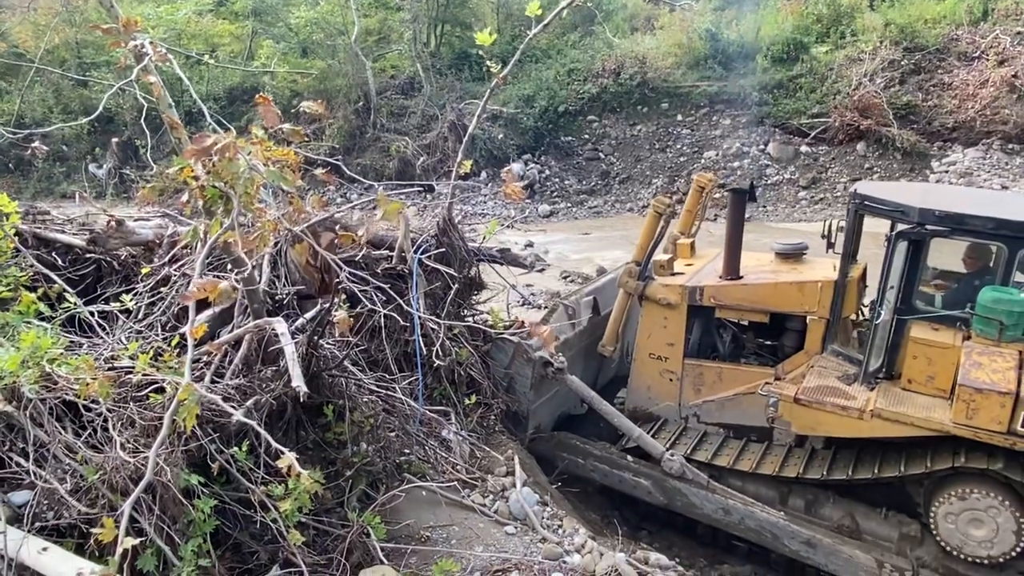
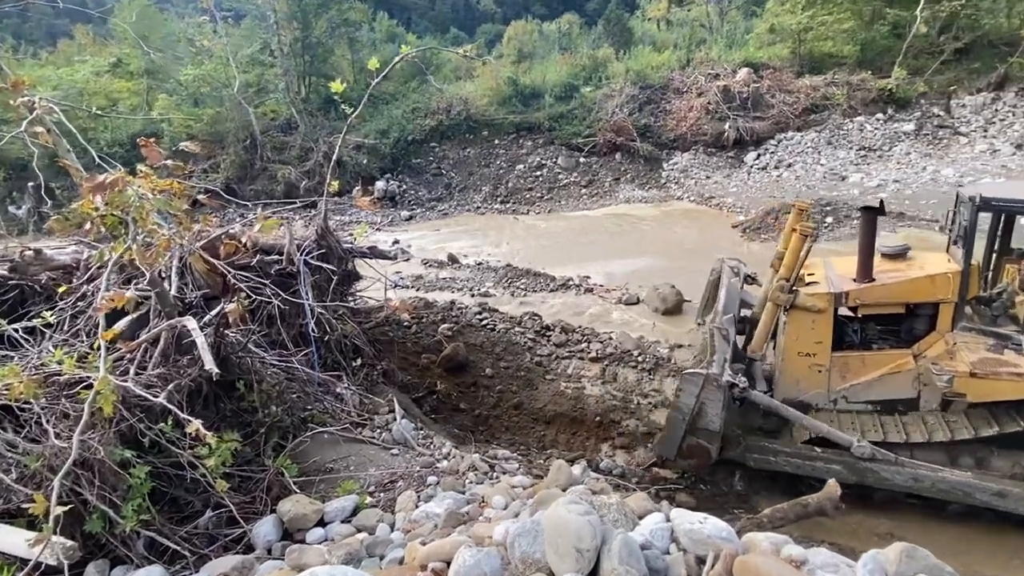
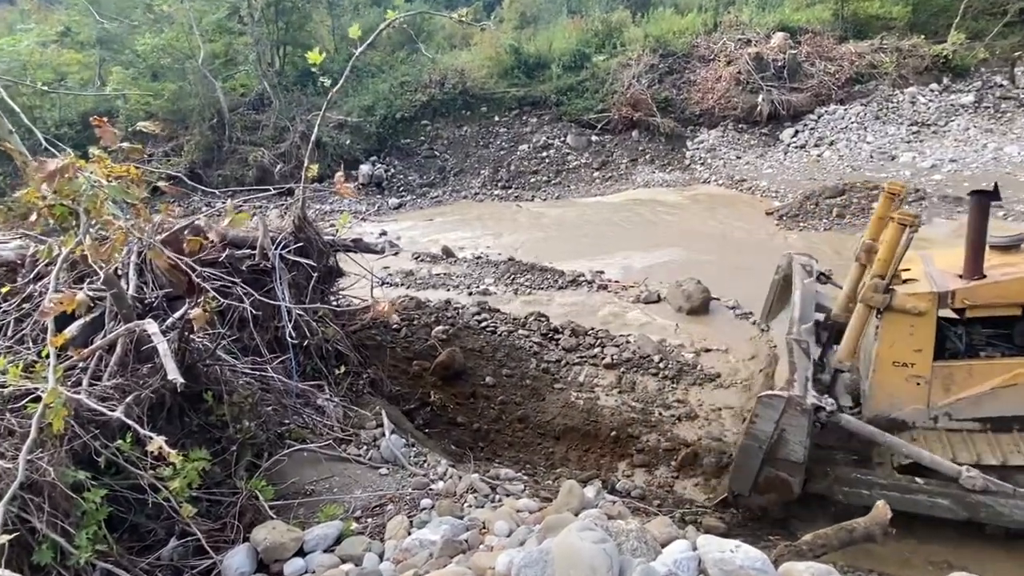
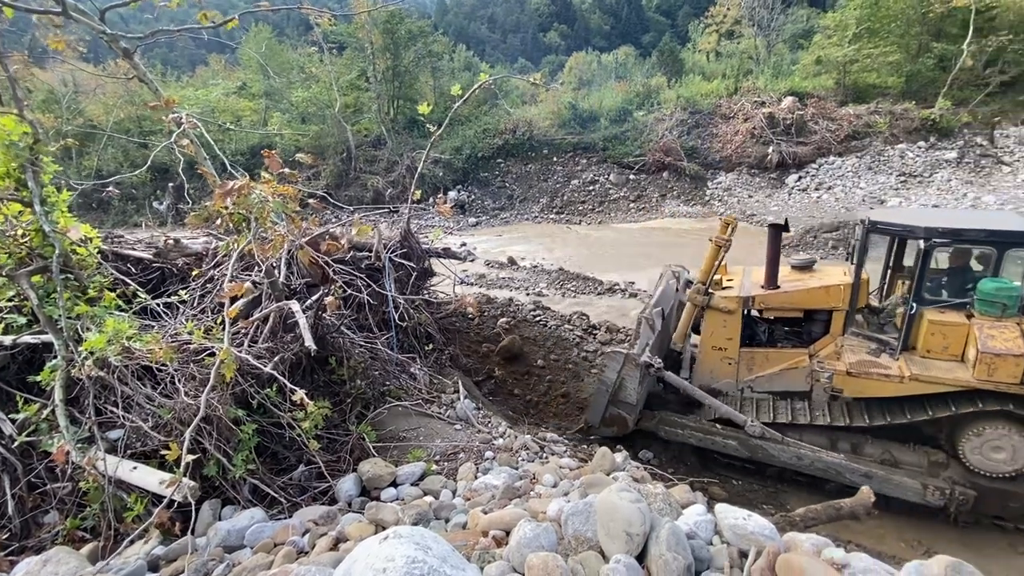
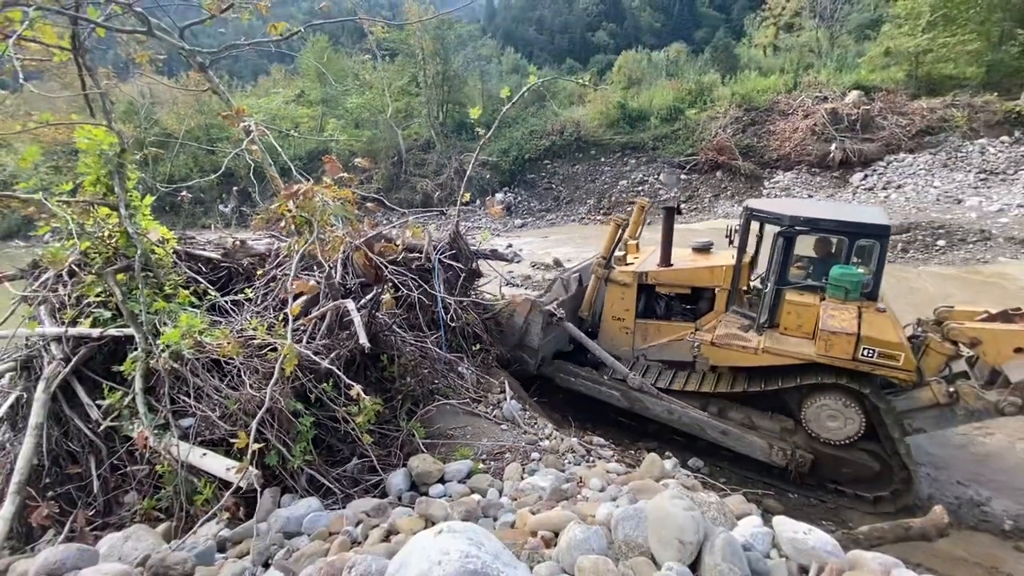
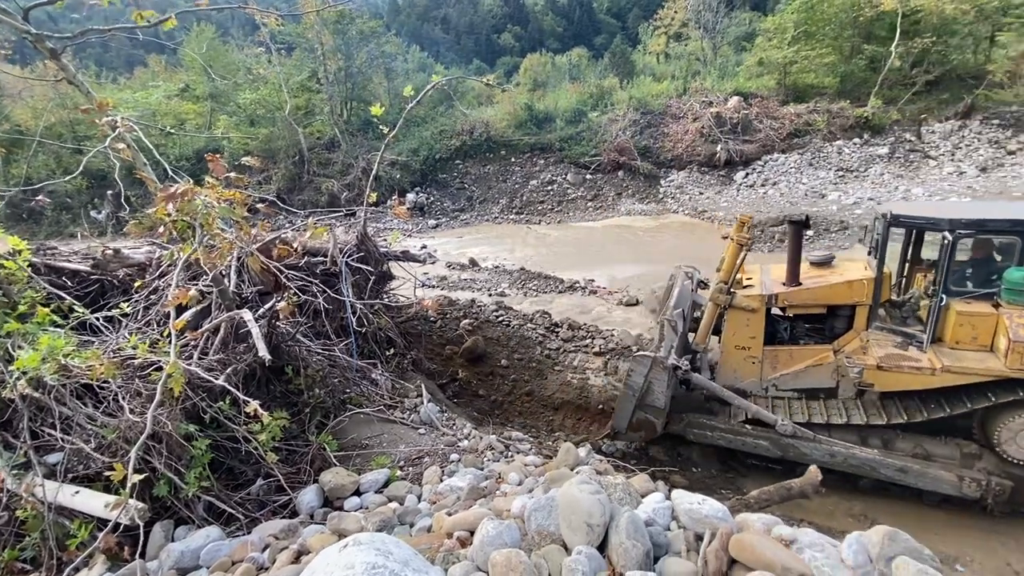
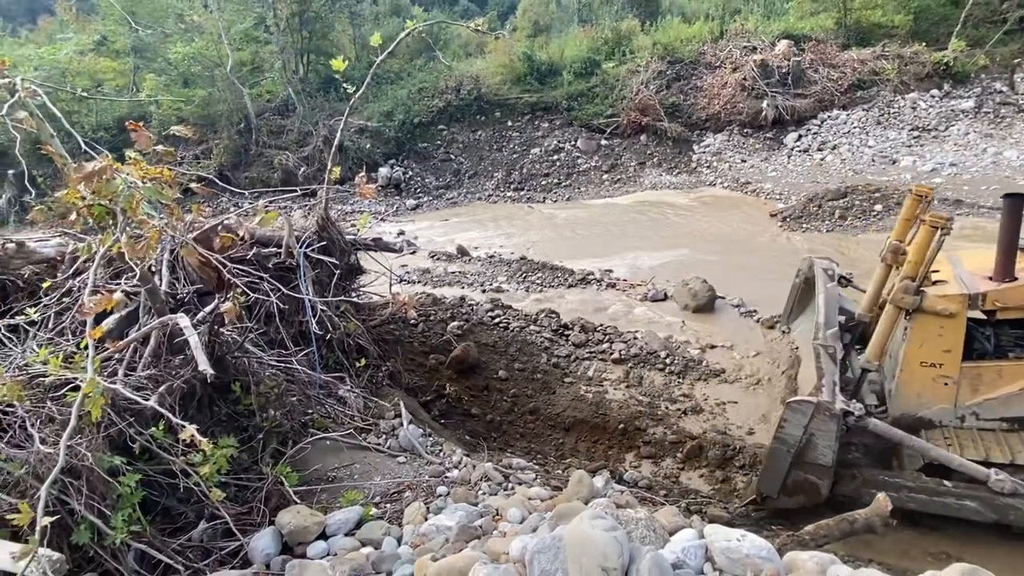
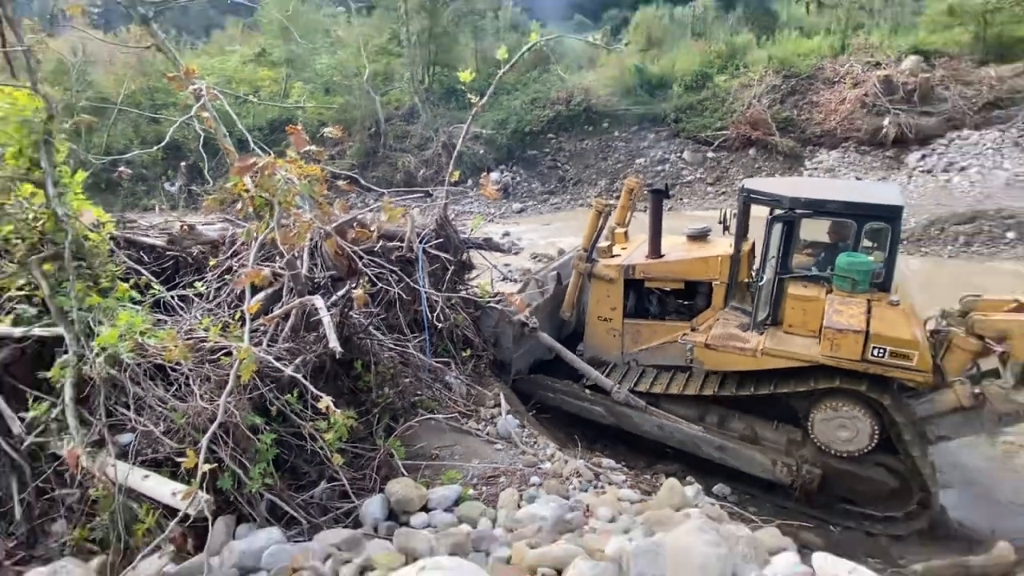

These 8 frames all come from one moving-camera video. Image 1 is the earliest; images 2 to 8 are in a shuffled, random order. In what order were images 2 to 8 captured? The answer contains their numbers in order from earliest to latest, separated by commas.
8, 5, 4, 6, 2, 3, 7
